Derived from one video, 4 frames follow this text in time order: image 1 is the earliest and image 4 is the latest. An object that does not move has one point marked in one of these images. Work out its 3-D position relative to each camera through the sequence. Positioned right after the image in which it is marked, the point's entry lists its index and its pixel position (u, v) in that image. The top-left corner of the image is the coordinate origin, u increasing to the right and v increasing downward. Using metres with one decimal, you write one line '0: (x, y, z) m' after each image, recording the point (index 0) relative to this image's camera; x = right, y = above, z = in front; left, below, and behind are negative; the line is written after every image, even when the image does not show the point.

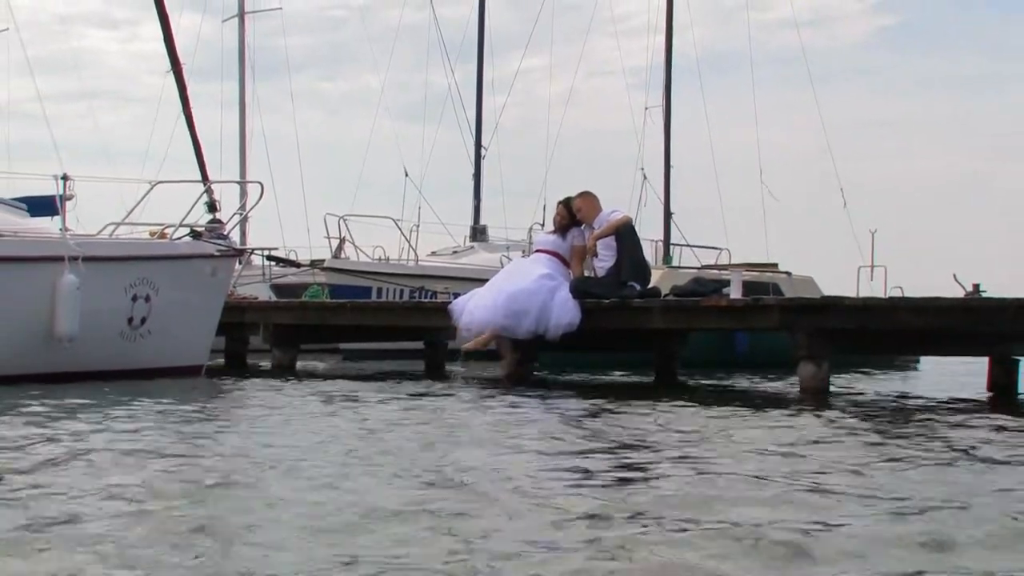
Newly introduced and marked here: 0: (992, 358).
0: (+2.6, -0.4, +5.7) m
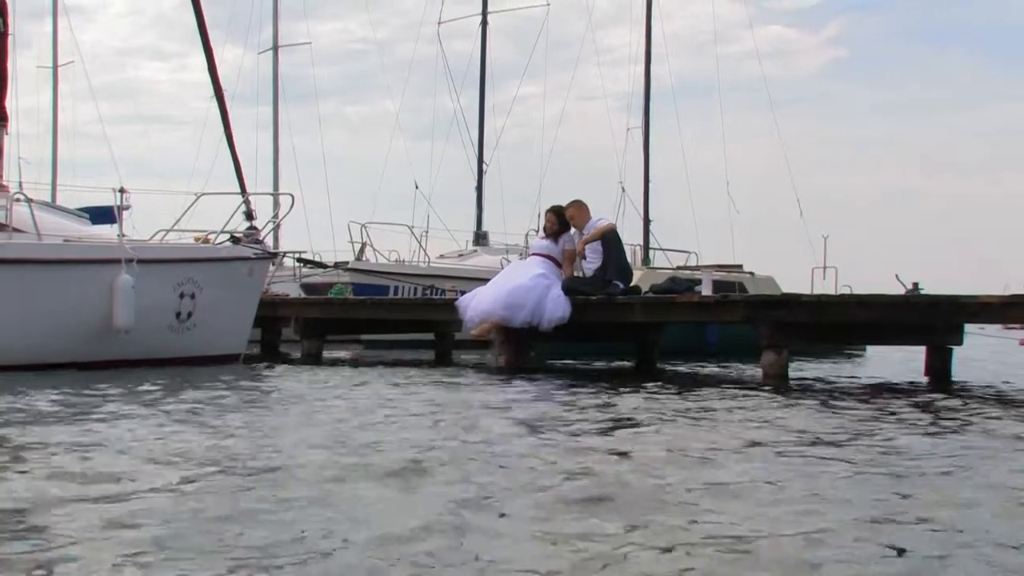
0: (+2.6, -0.4, +6.5) m
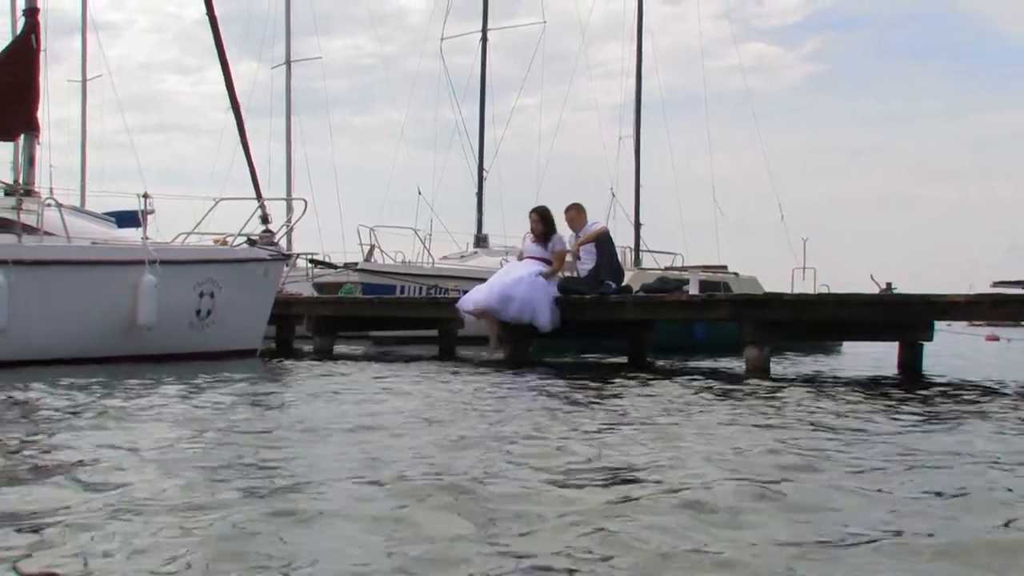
0: (+2.6, -0.4, +7.0) m
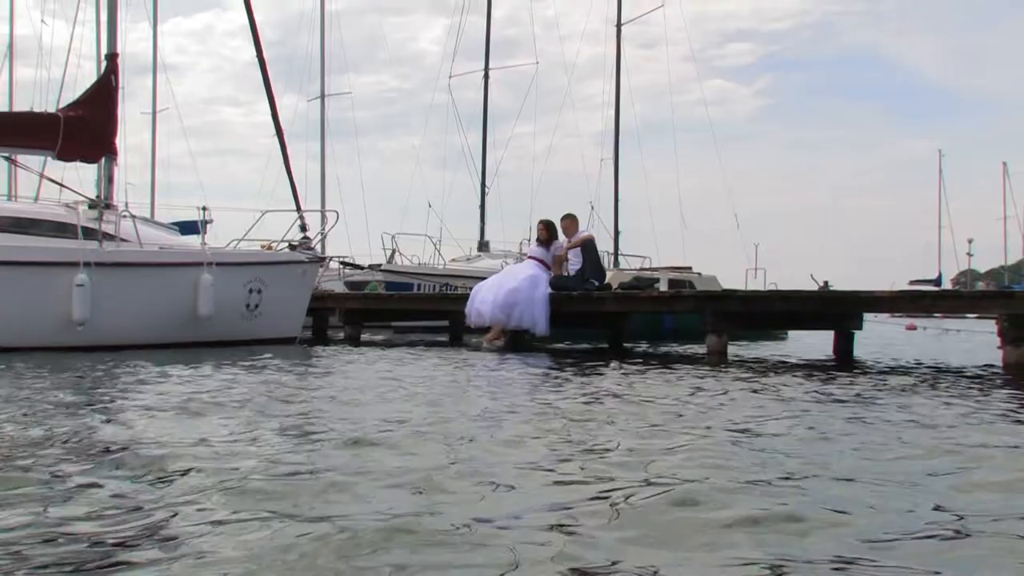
0: (+2.6, -0.3, +8.3) m
